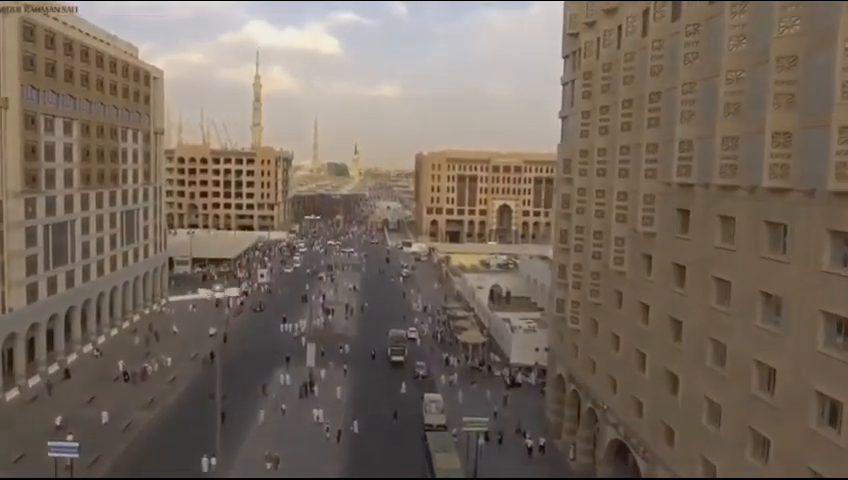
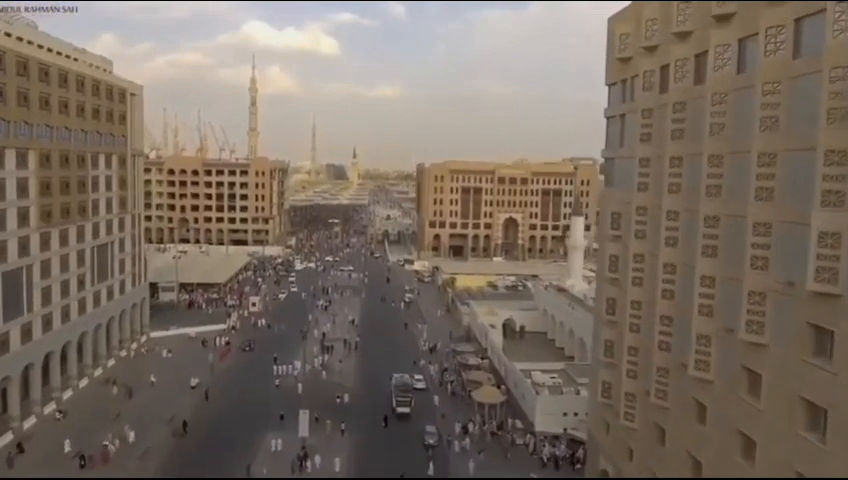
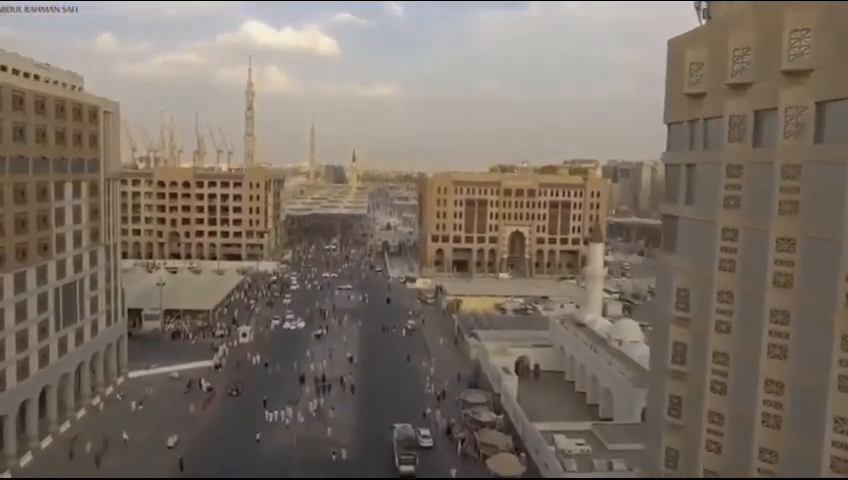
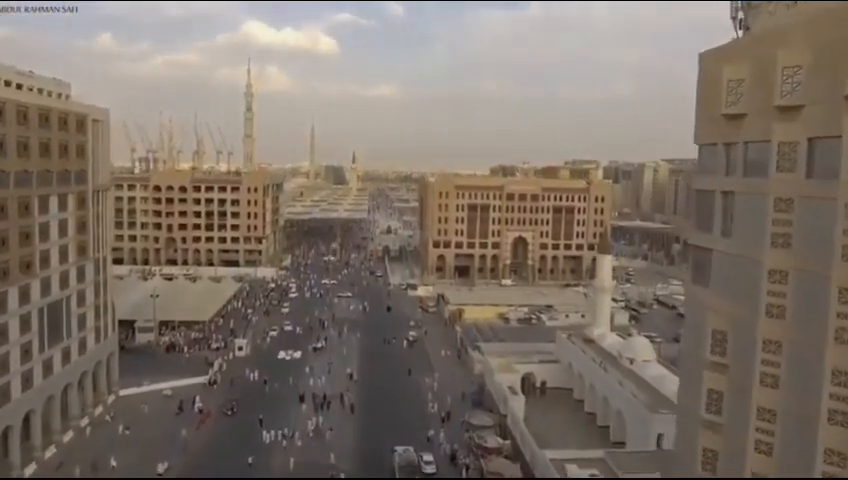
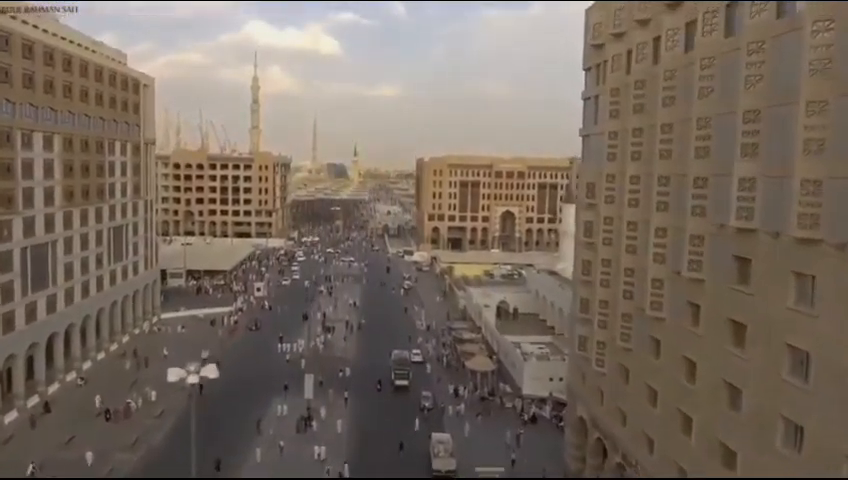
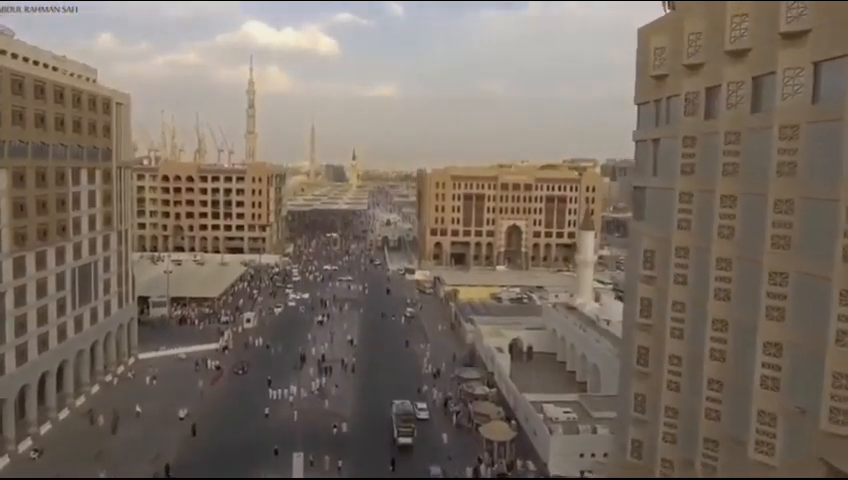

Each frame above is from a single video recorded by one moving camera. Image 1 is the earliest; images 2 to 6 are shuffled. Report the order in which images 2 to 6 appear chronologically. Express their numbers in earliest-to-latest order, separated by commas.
5, 2, 6, 3, 4
